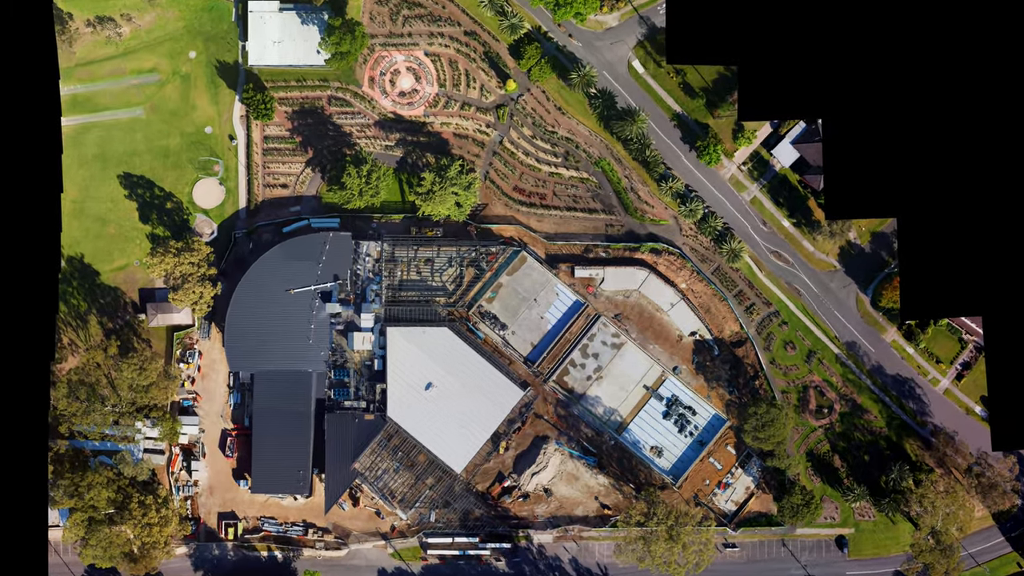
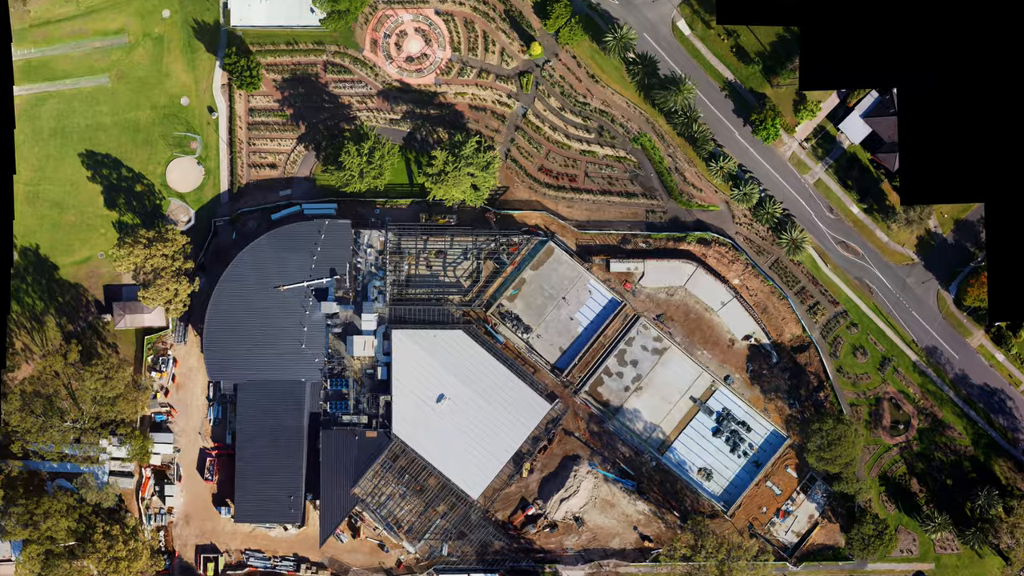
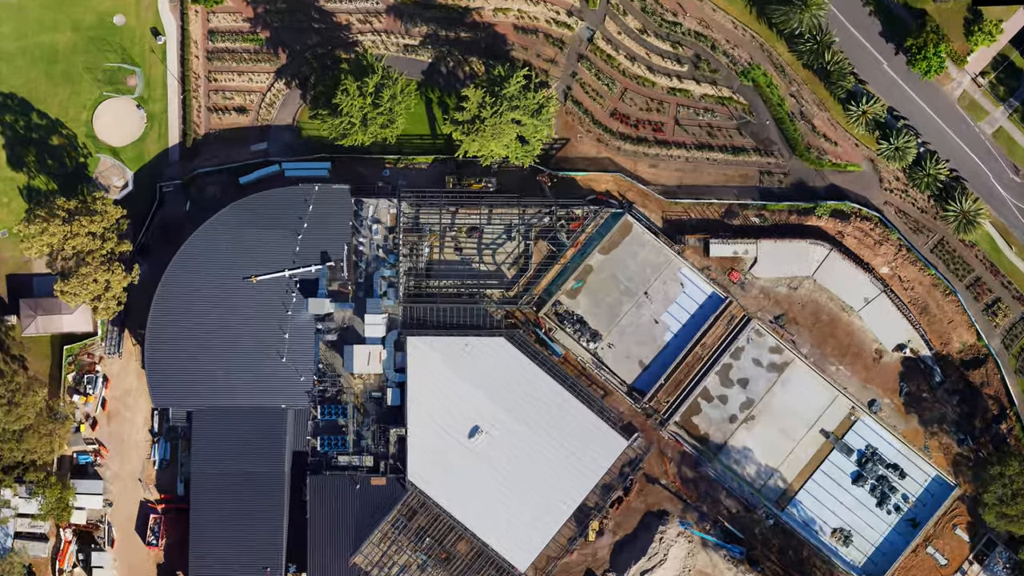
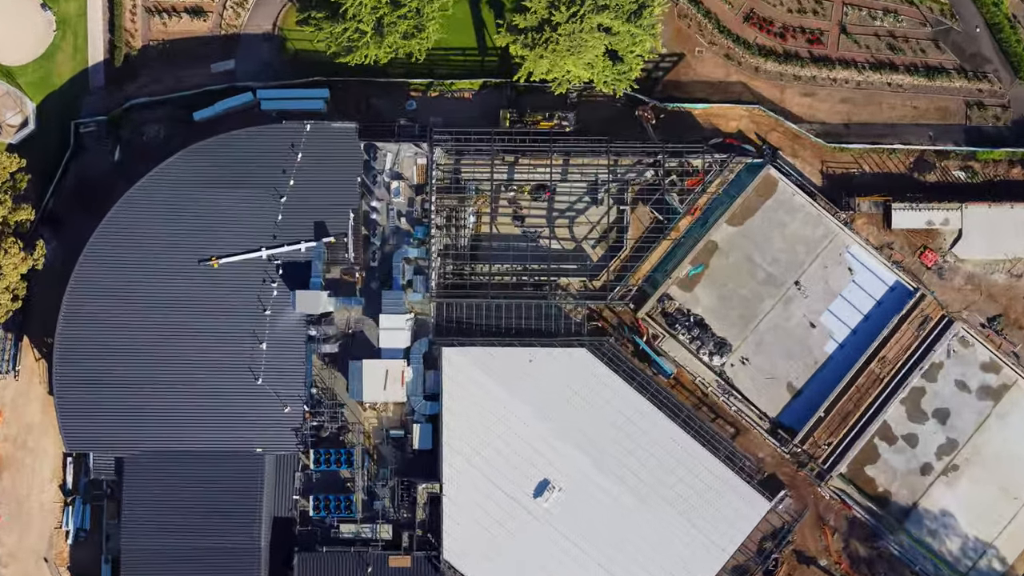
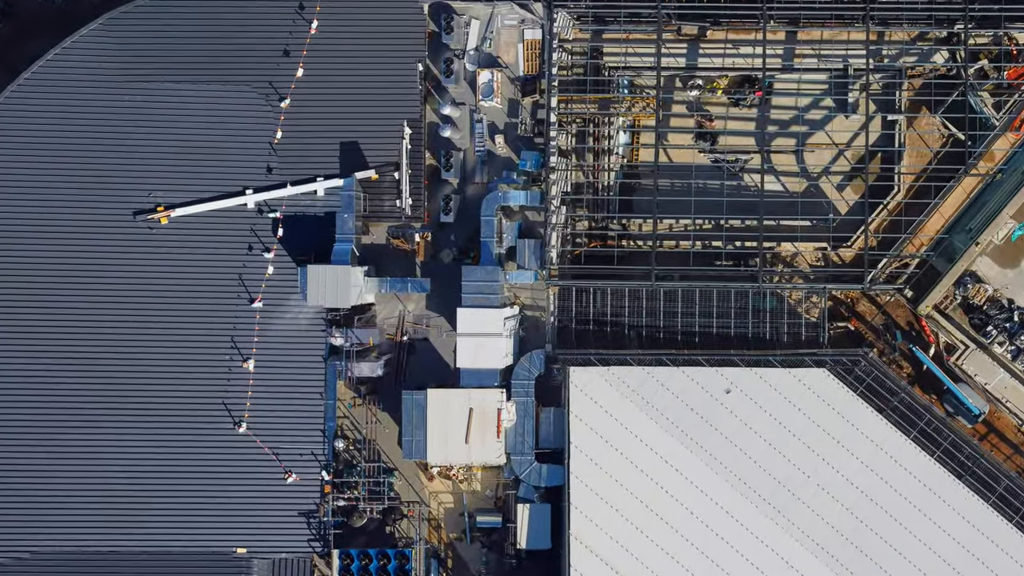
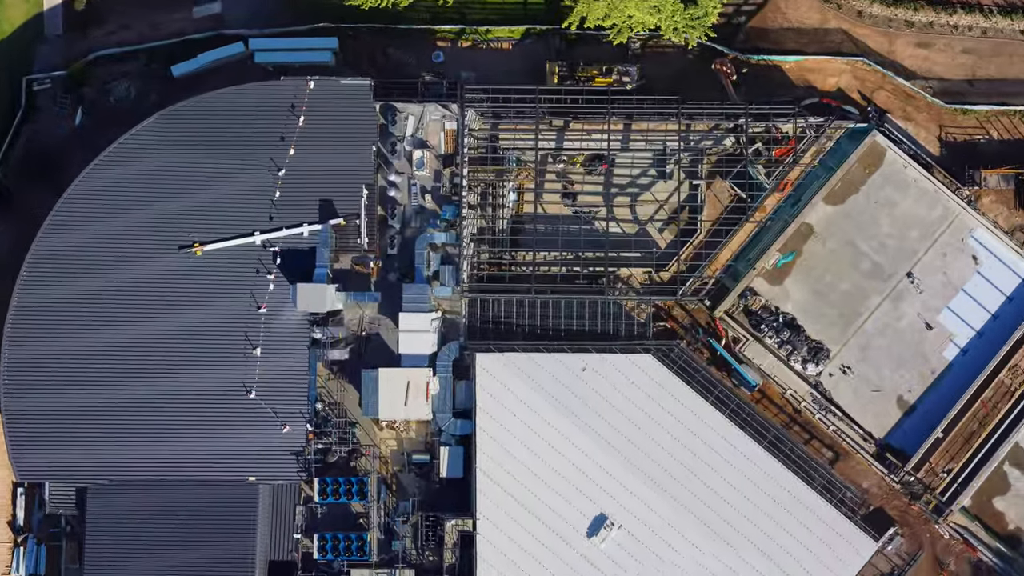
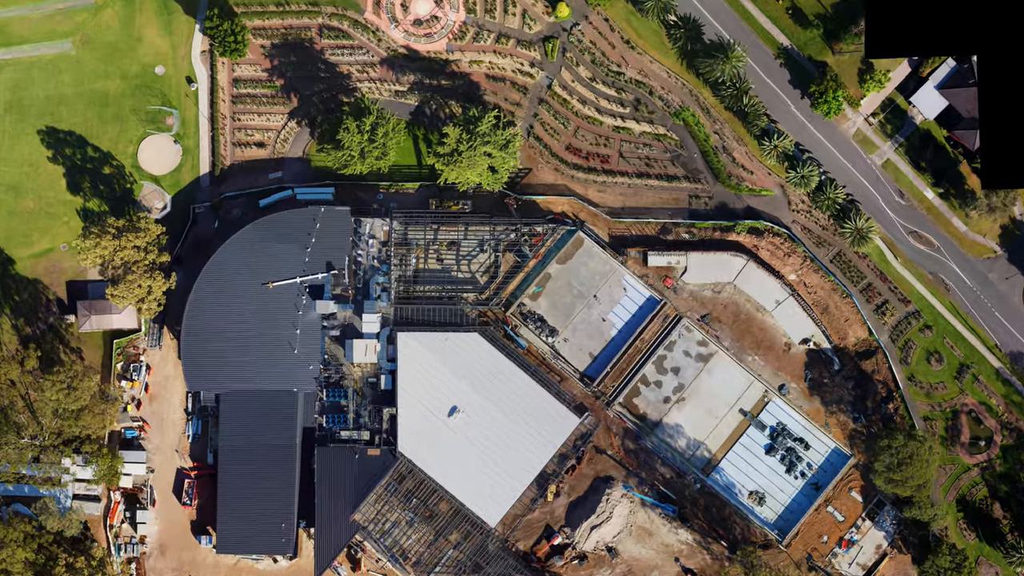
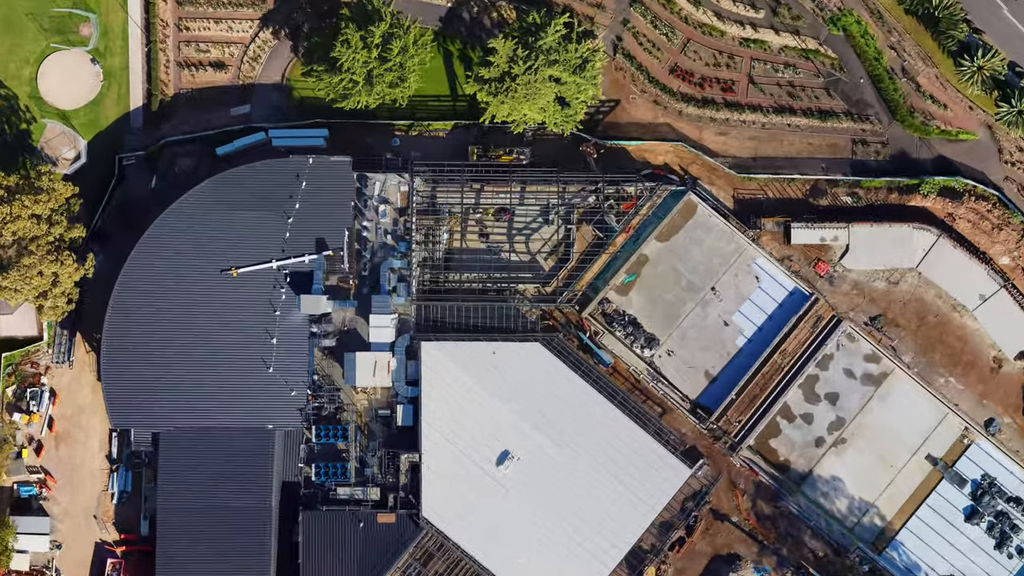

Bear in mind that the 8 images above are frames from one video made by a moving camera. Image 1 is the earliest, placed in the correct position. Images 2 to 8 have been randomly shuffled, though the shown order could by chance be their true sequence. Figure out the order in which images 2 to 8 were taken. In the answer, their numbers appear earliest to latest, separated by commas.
2, 7, 3, 8, 4, 6, 5
